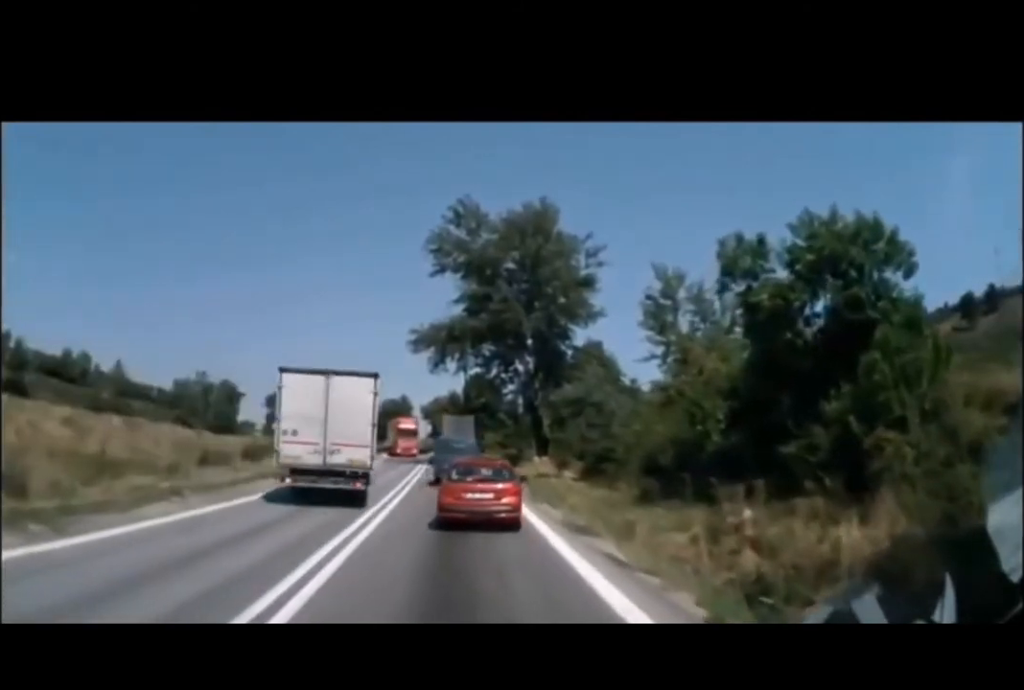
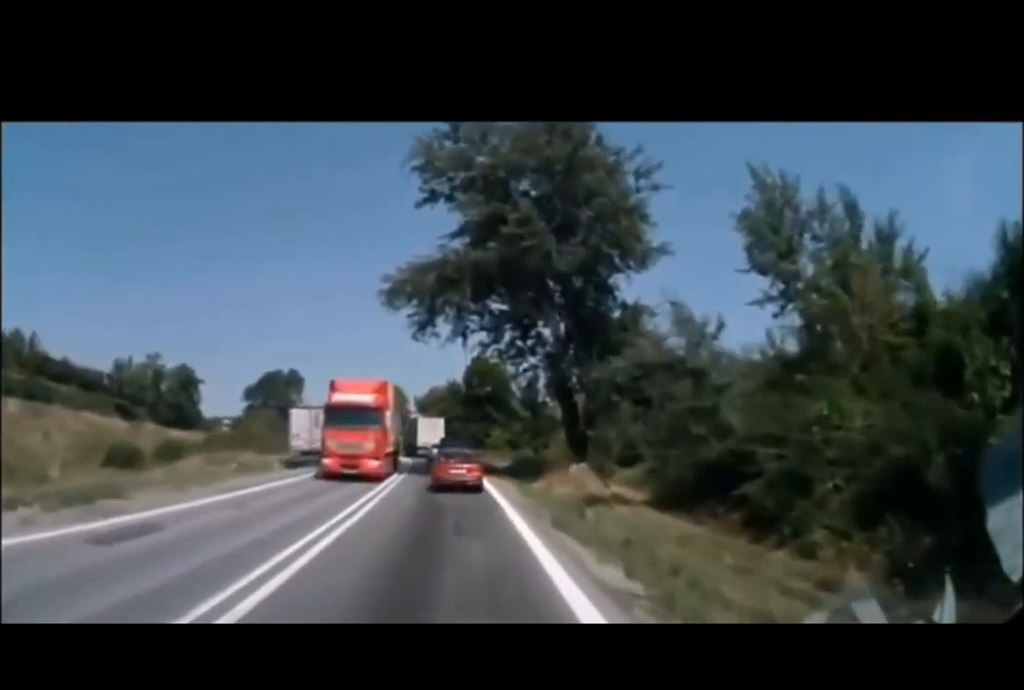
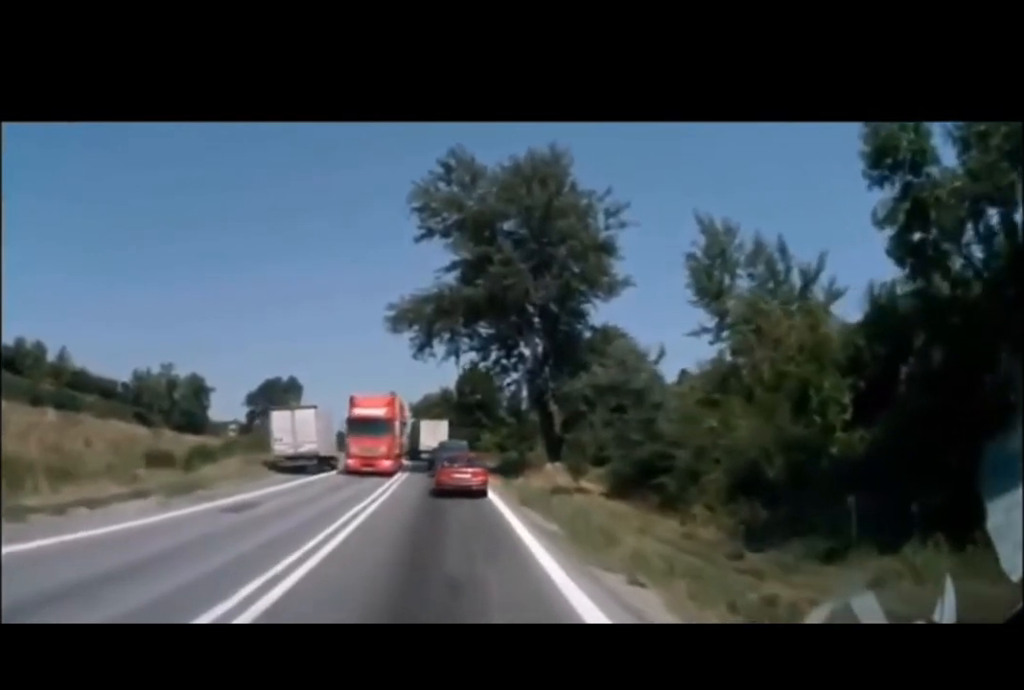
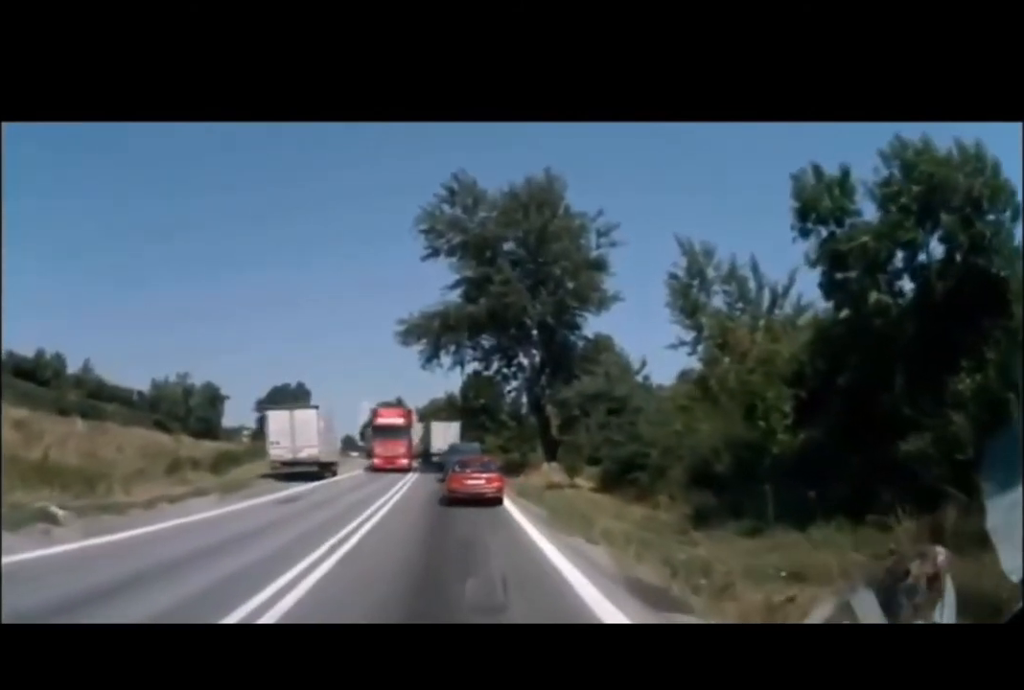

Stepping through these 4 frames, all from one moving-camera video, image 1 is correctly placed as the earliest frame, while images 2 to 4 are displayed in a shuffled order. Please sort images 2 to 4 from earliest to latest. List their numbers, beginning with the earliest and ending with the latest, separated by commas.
4, 3, 2
